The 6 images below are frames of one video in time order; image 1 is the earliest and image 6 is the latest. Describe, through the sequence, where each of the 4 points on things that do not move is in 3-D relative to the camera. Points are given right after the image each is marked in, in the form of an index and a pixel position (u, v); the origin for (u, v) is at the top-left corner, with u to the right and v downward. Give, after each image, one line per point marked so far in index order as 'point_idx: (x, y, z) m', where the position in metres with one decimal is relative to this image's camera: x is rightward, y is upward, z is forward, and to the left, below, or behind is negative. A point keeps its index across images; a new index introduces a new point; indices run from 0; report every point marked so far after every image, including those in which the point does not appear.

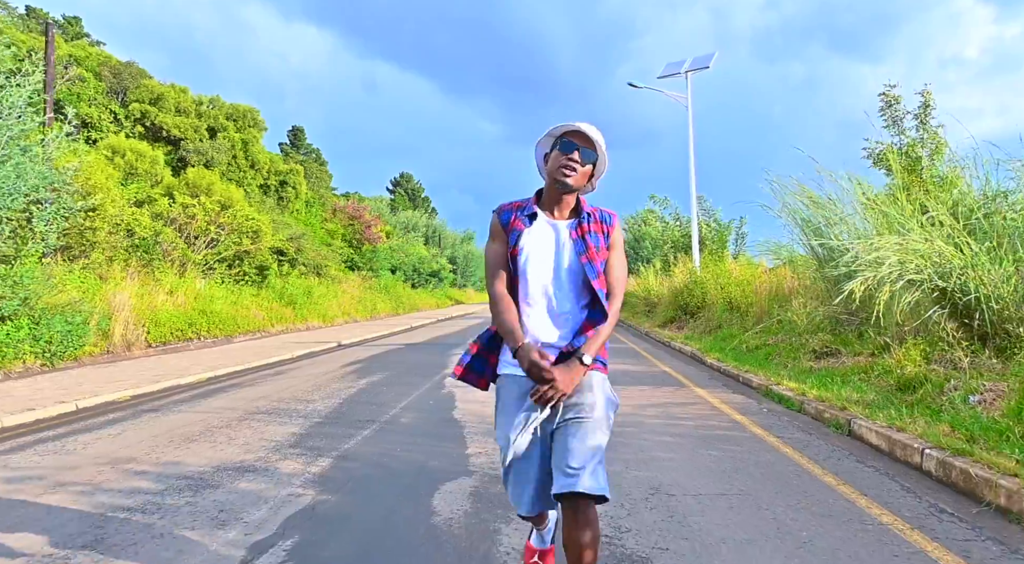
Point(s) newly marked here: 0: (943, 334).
0: (+5.0, -0.6, +7.4) m
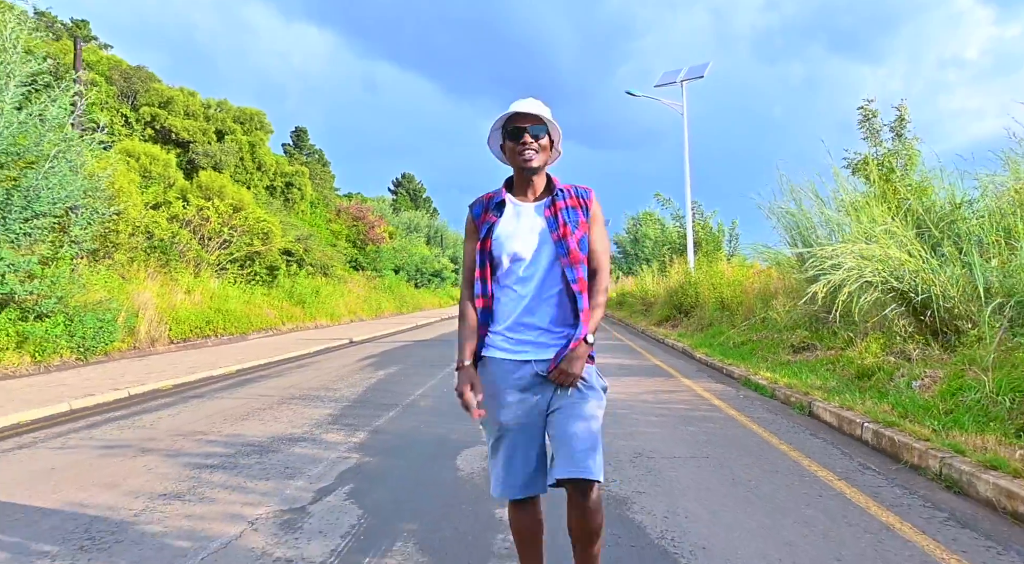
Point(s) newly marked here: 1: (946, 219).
0: (+5.1, -0.6, +8.2) m
1: (+6.2, +0.9, +8.7) m
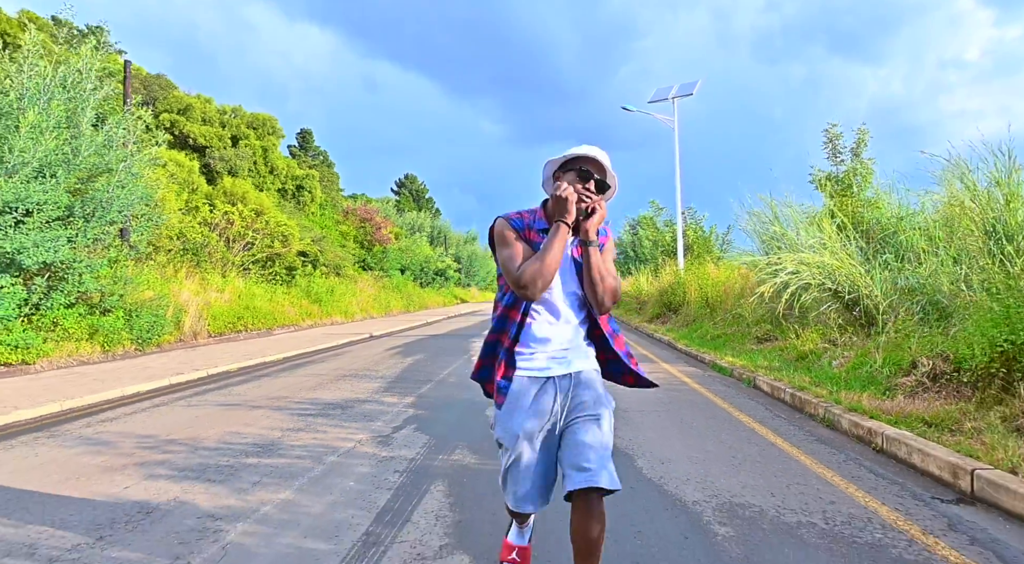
0: (+5.2, -0.6, +10.1) m
1: (+6.4, +0.9, +10.6) m
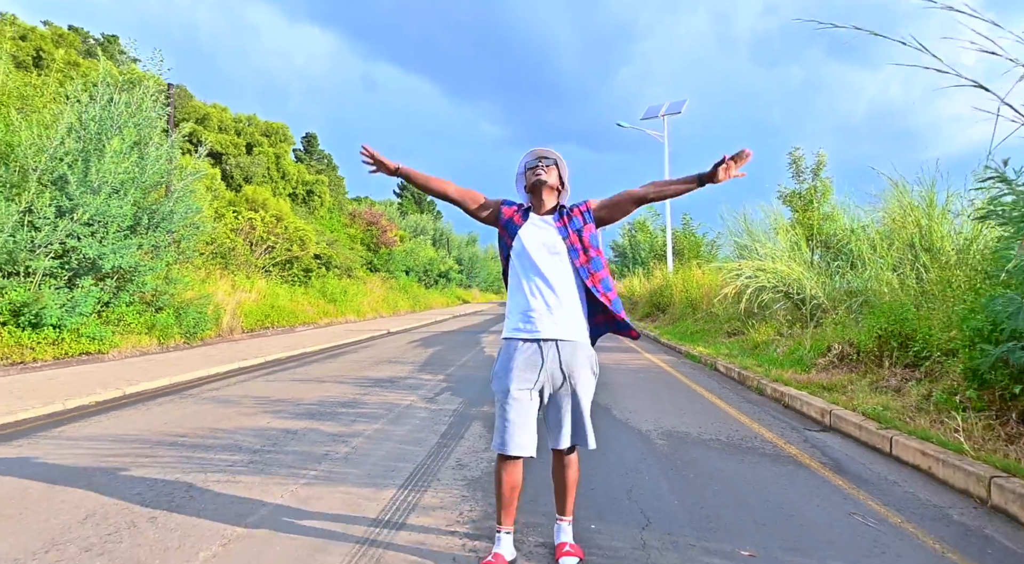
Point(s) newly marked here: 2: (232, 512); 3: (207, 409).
0: (+5.4, -0.7, +12.1) m
1: (+6.5, +0.8, +12.6) m
2: (-1.7, -1.4, +3.7) m
3: (-3.5, -1.4, +7.0) m
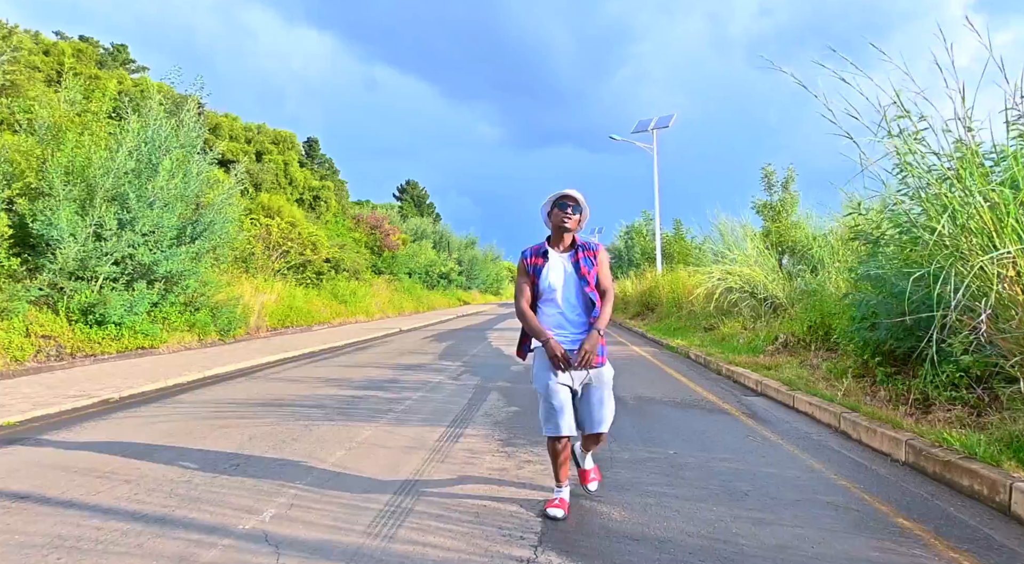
0: (+5.5, -0.7, +14.1) m
1: (+6.6, +0.8, +14.6) m
2: (-1.6, -1.4, +5.7) m
3: (-3.3, -1.5, +8.9) m
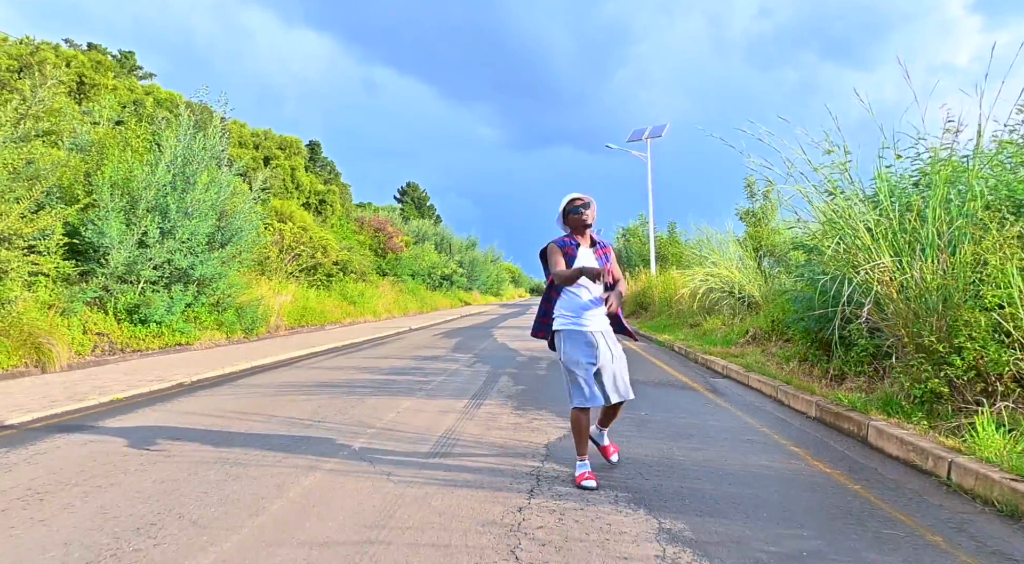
0: (+5.6, -0.8, +15.6) m
1: (+6.7, +0.8, +16.2) m
2: (-1.5, -1.5, +7.2) m
3: (-3.2, -1.5, +10.5) m
